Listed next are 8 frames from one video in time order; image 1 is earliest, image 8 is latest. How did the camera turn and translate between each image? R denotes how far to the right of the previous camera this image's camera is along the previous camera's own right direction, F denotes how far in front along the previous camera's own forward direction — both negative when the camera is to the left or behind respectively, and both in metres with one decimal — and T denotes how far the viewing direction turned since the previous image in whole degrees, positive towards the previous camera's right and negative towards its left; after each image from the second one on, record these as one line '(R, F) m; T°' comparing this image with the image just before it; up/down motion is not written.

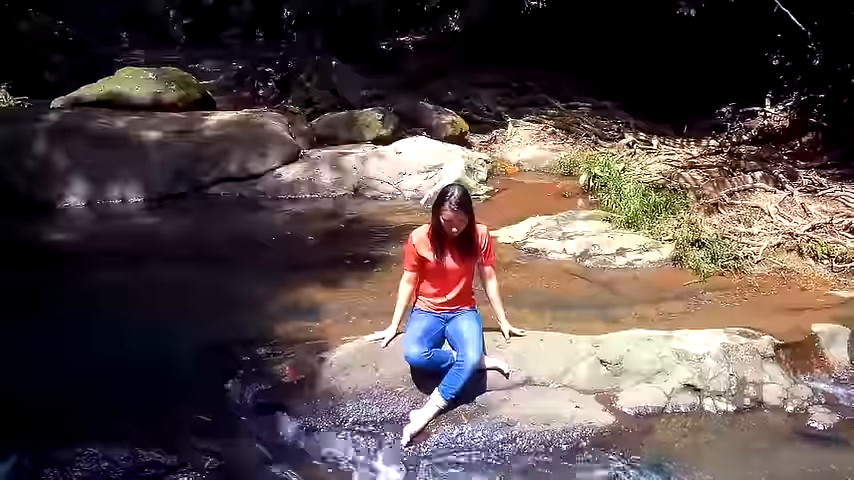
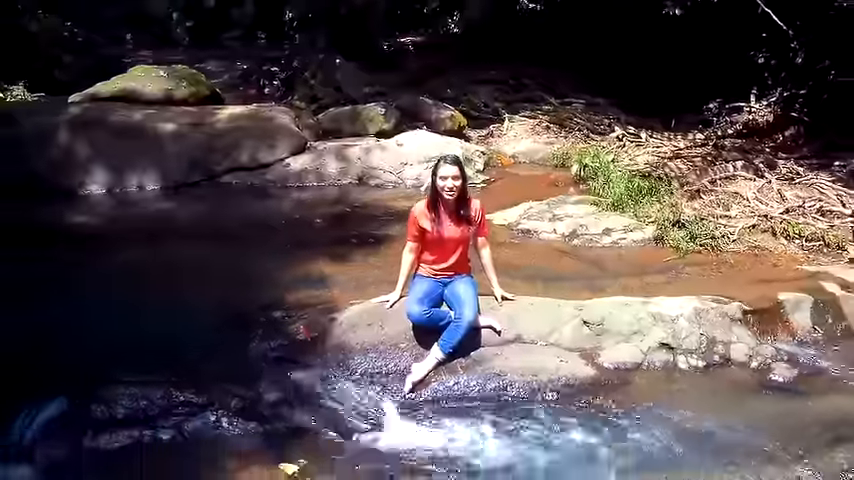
(0.0, -0.3) m; 0°
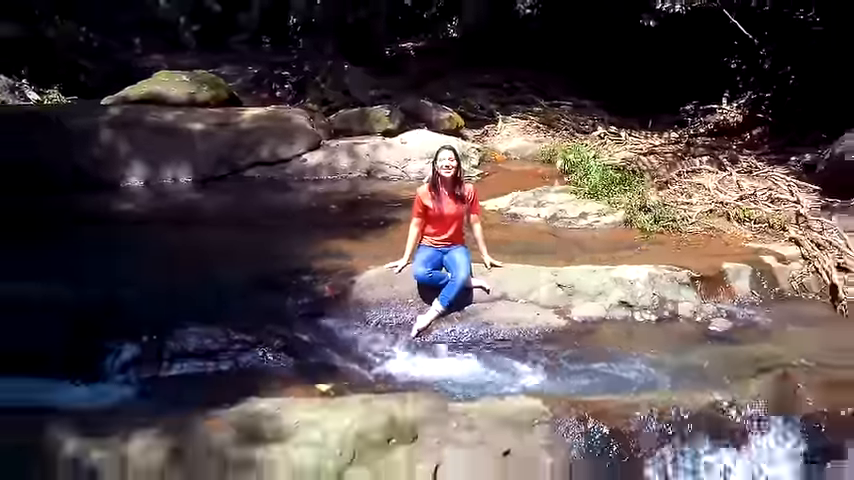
(0.0, -0.8) m; 0°
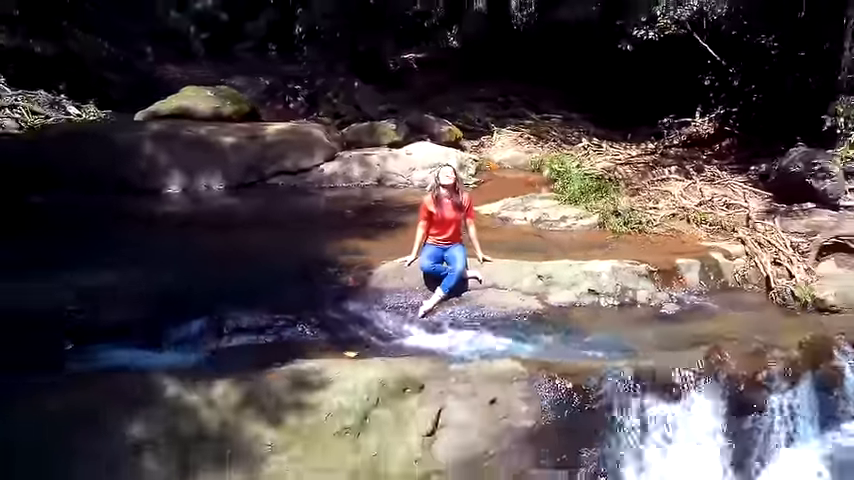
(0.0, -0.9) m; 0°
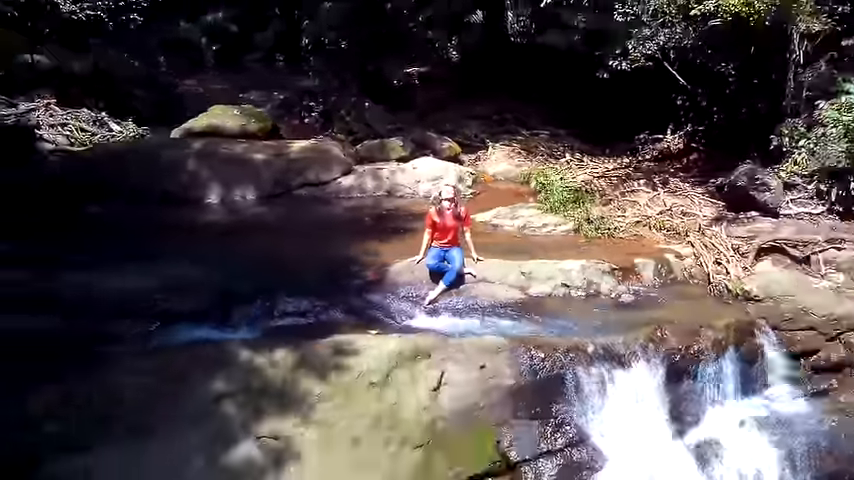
(-0.1, -1.2) m; 0°
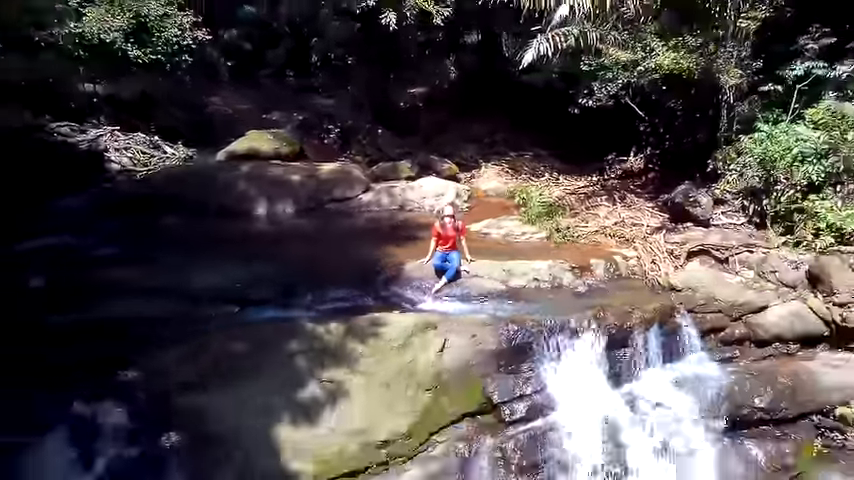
(-0.1, -2.1) m; 0°
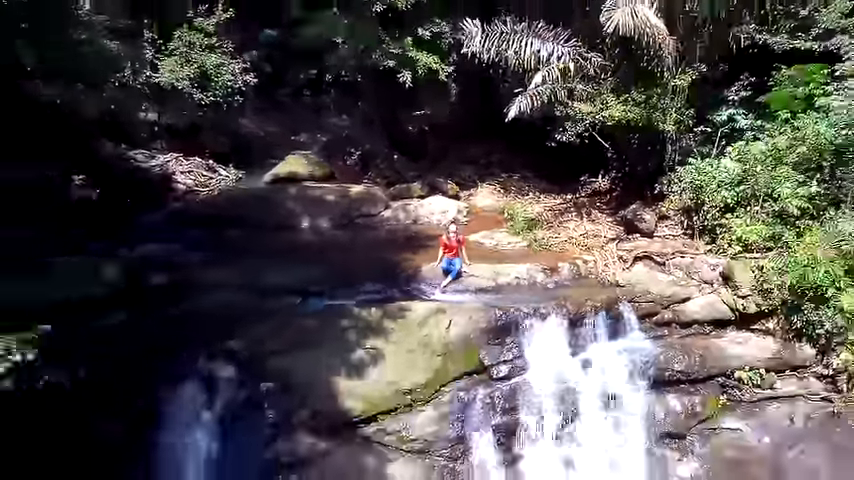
(-0.2, -3.0) m; 0°
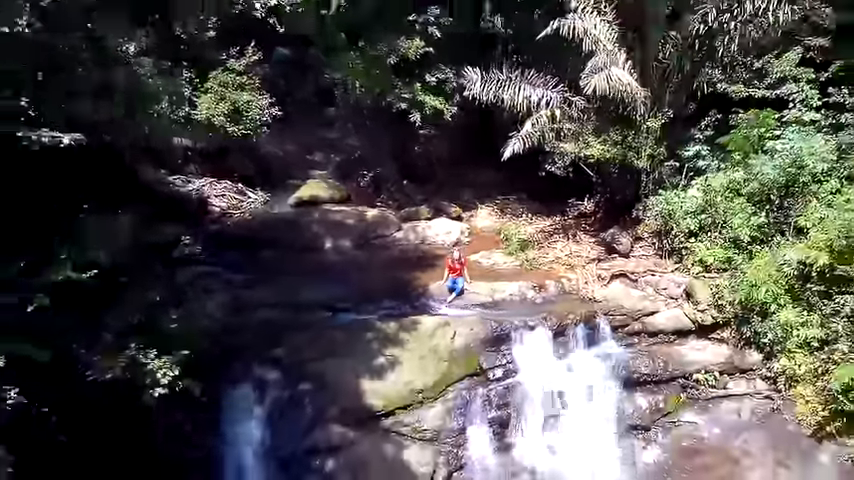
(-0.2, -2.1) m; 0°
